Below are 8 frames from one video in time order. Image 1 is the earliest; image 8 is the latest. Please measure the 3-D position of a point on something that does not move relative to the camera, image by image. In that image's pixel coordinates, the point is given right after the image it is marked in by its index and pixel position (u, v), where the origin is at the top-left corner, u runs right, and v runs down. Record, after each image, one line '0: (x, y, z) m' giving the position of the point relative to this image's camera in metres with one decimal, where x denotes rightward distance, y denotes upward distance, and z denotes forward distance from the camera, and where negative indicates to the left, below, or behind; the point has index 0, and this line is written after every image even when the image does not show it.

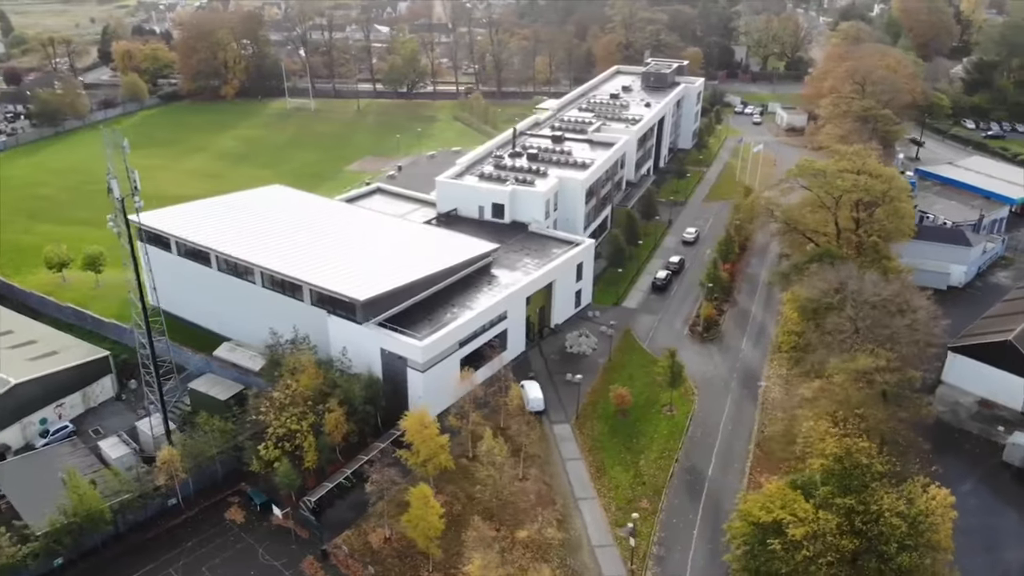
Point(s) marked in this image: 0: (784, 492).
0: (+6.2, -4.6, +18.2) m
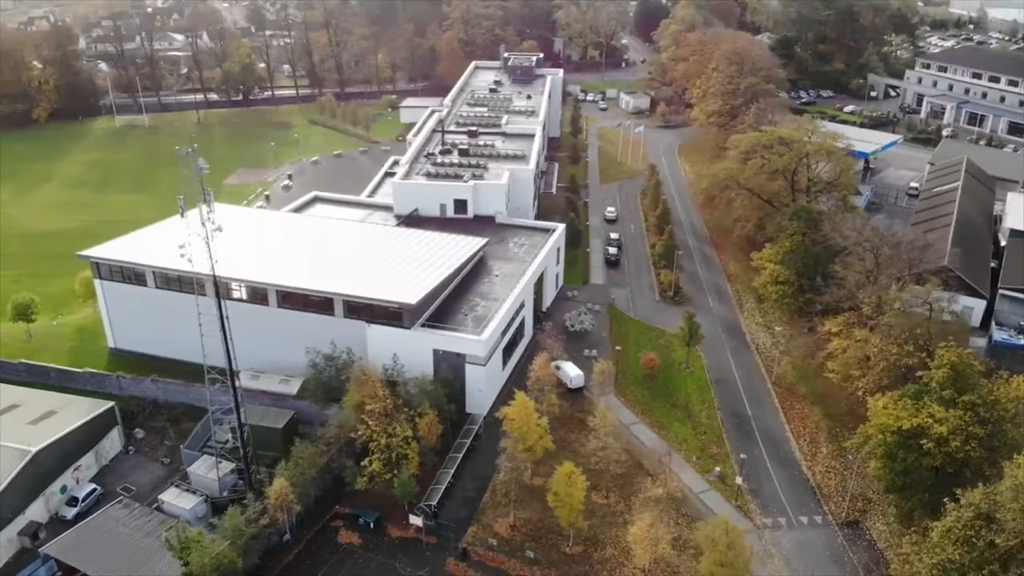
0: (+10.4, -3.0, +21.6) m
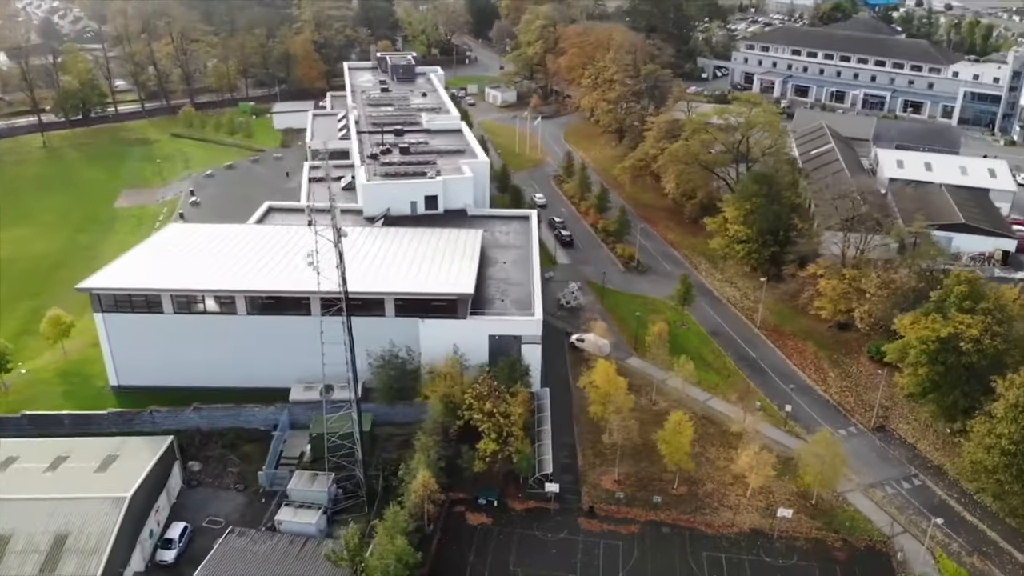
0: (+13.4, -1.0, +26.3) m
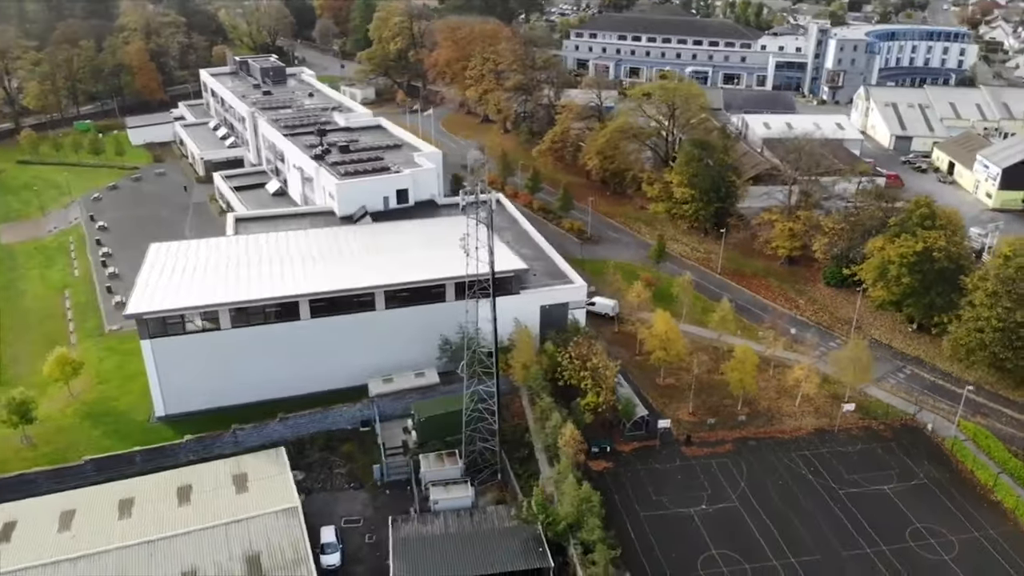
0: (+15.3, +2.0, +32.4) m
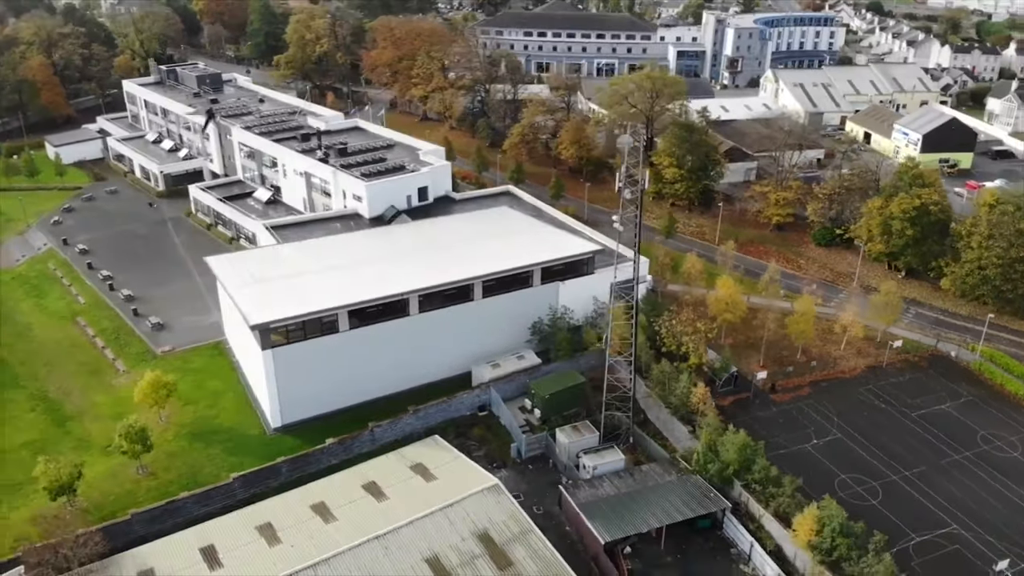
0: (+17.3, +4.1, +37.2) m
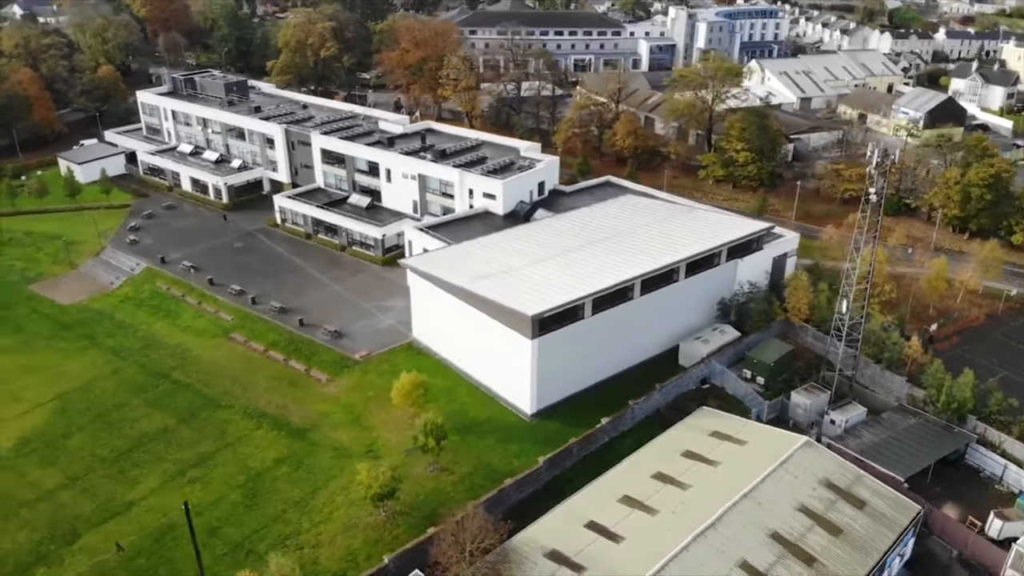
0: (+23.4, +6.2, +42.3) m
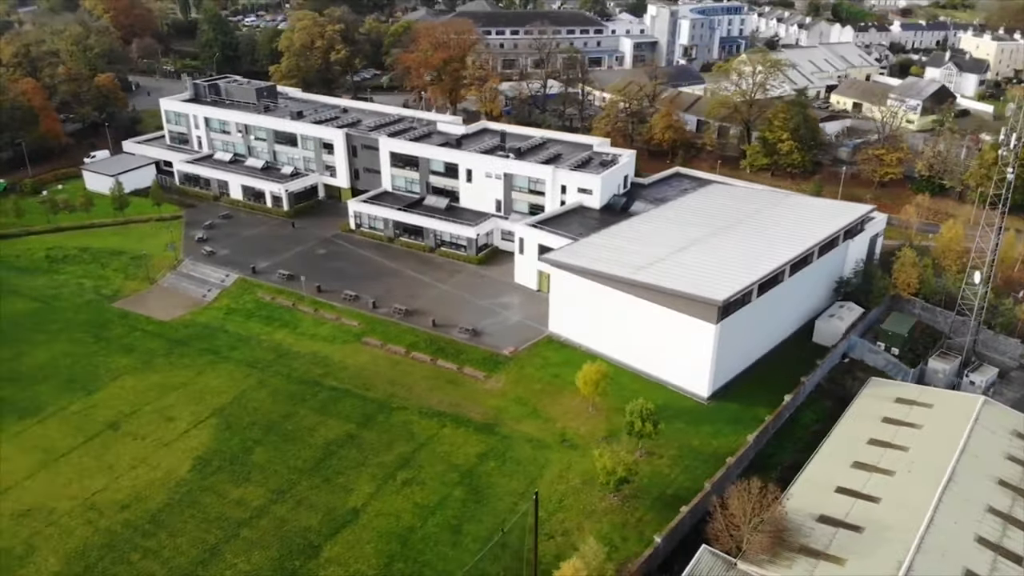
0: (+27.5, +7.9, +46.4) m
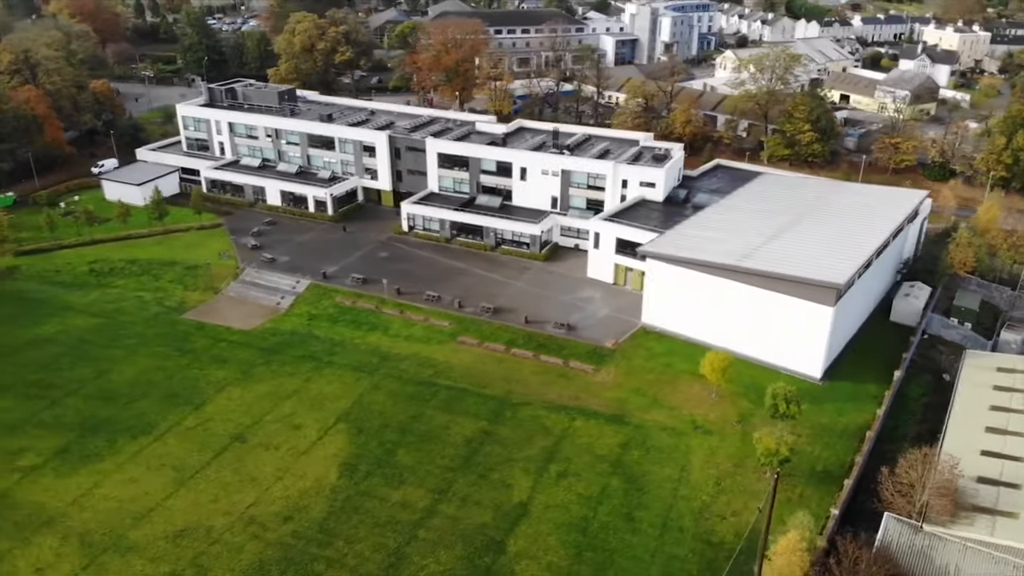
0: (+30.0, +9.3, +49.8) m
